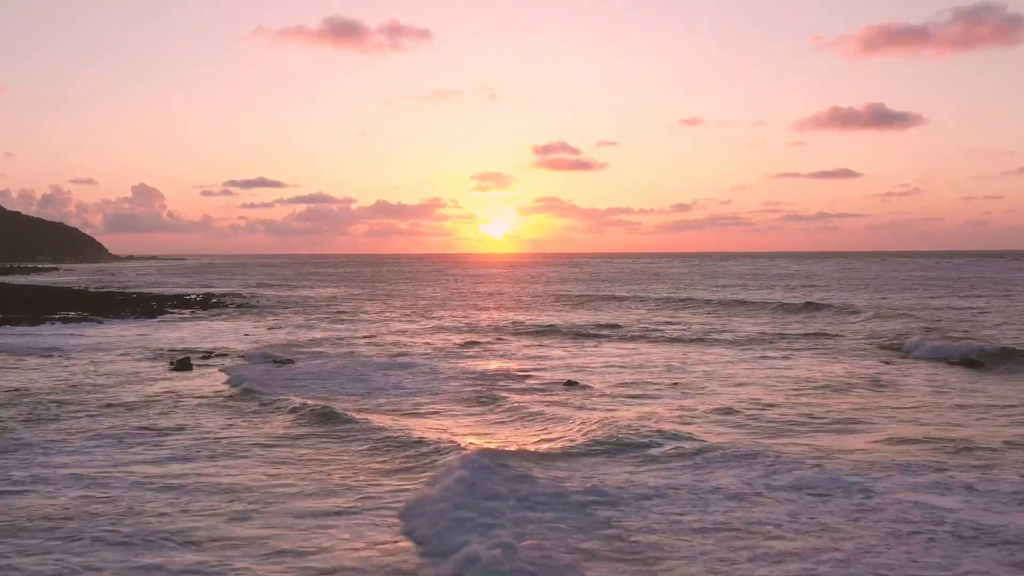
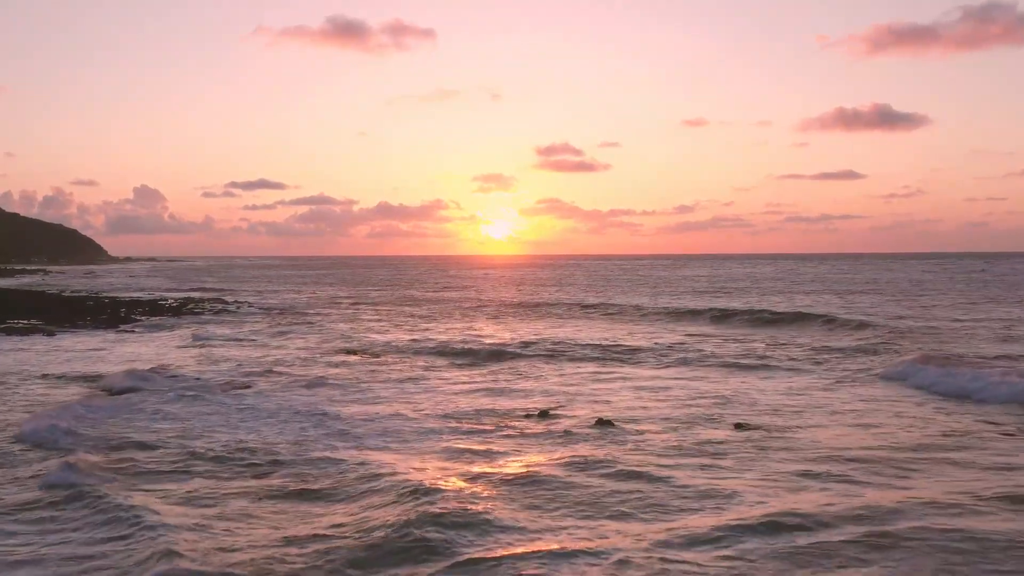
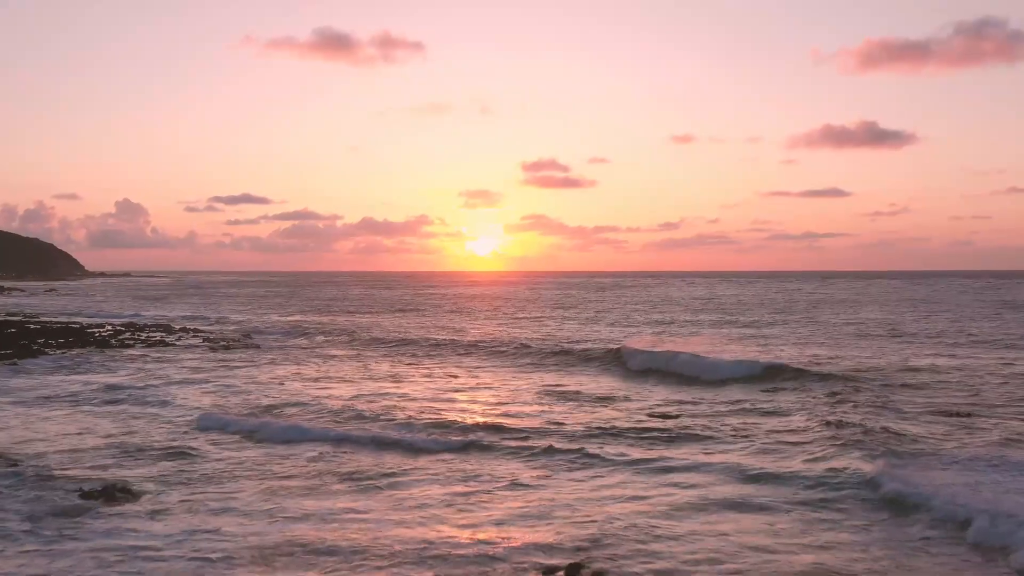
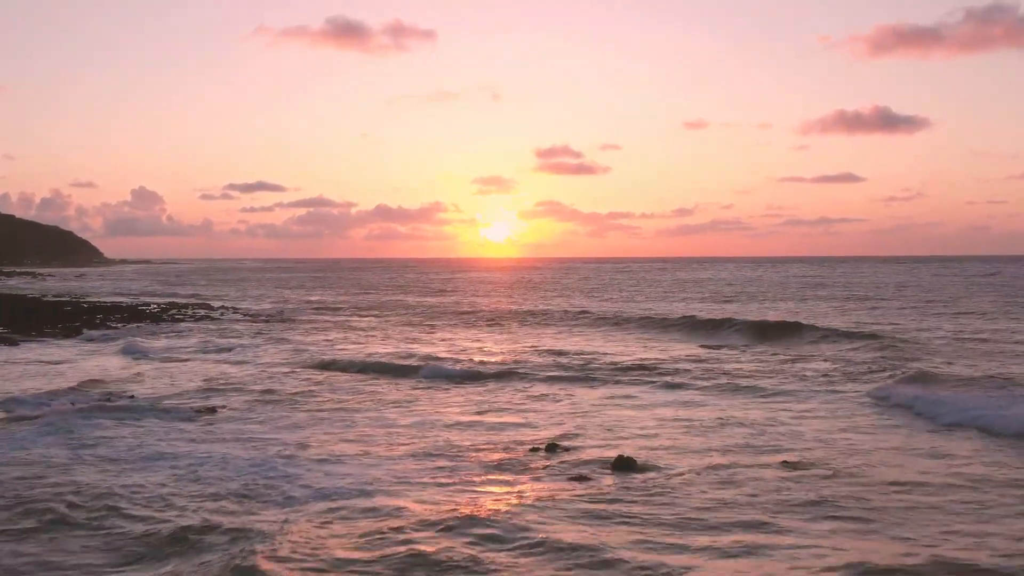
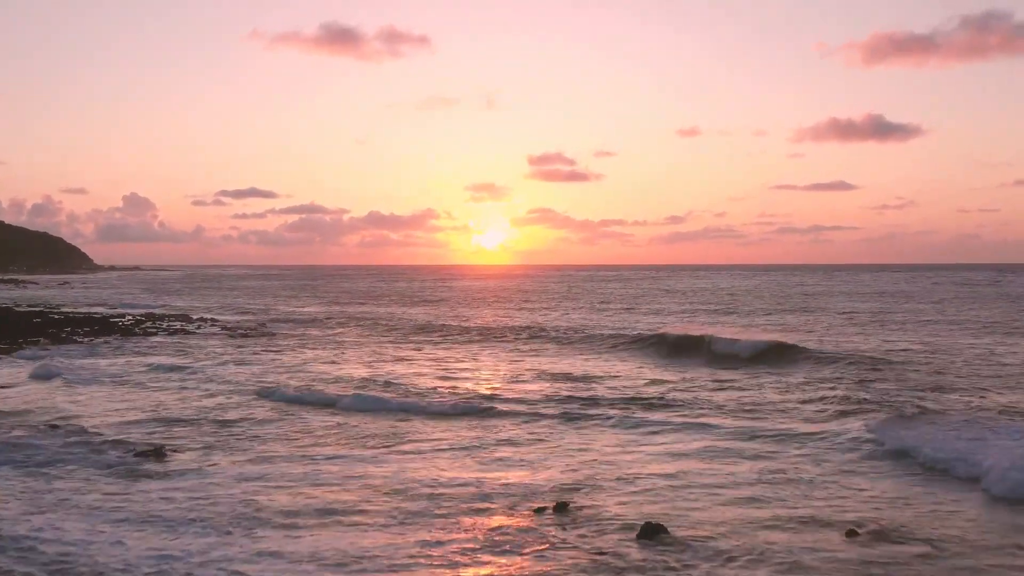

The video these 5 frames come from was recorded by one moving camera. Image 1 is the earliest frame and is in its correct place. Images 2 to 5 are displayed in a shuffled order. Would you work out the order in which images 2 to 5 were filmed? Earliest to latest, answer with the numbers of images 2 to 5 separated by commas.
2, 4, 5, 3
